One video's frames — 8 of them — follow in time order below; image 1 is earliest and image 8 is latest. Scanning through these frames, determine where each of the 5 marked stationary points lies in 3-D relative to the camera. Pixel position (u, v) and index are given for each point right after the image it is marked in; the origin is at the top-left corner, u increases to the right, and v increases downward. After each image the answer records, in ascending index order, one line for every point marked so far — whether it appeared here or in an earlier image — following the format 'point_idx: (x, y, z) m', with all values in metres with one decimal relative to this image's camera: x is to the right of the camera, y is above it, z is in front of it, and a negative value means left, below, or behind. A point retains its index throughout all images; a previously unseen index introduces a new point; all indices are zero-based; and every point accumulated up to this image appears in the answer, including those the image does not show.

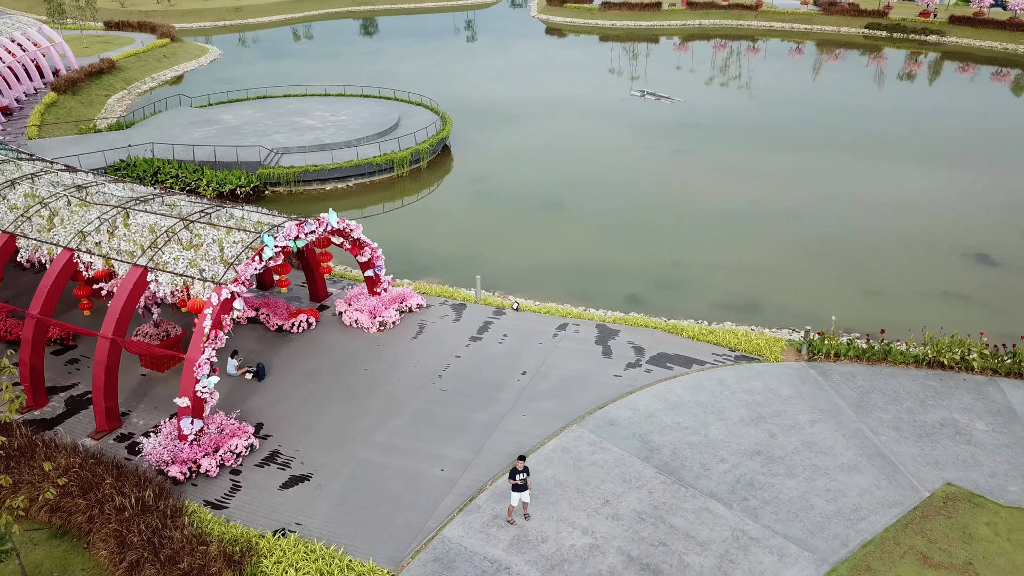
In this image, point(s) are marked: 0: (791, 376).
0: (+4.7, -1.4, +13.7) m
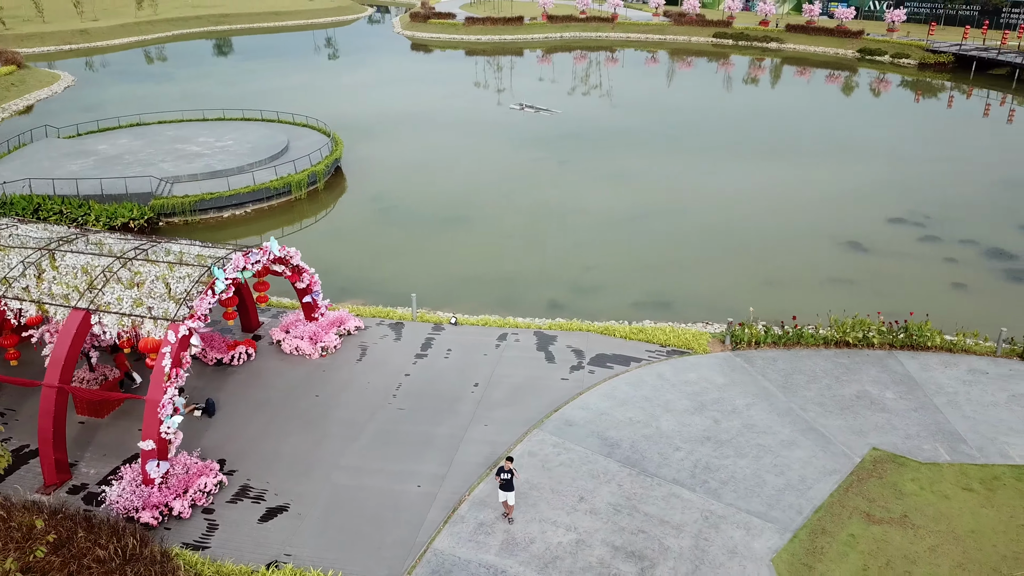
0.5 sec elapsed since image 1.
0: (+3.8, -1.4, +14.8) m
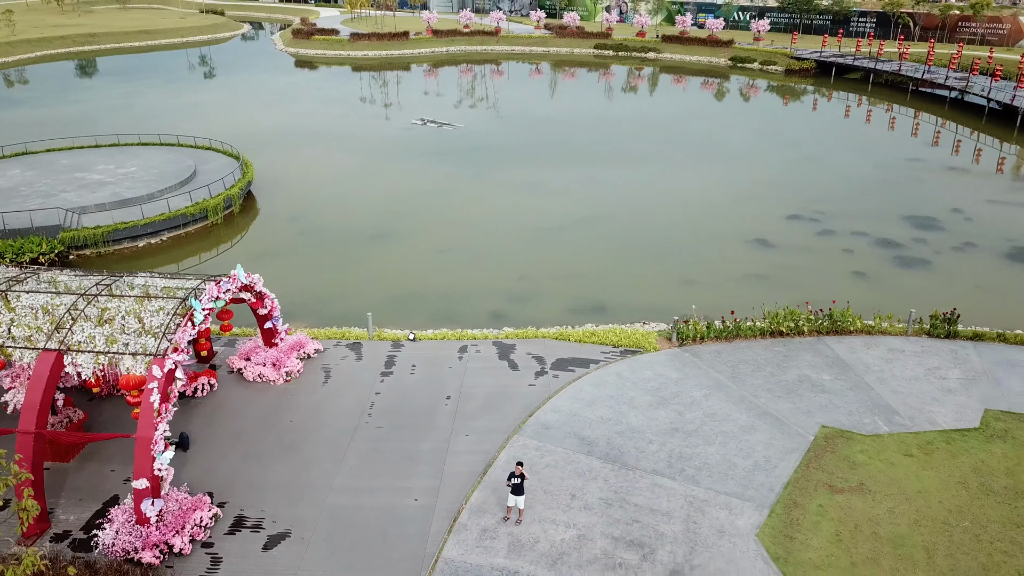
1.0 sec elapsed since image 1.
0: (+3.1, -1.4, +15.8) m
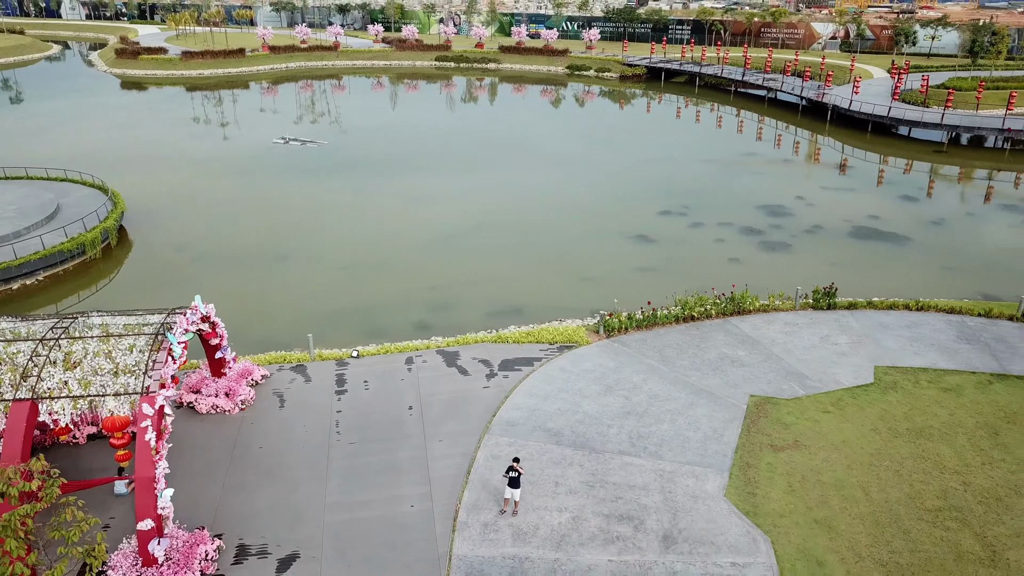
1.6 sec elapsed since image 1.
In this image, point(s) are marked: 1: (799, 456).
0: (+2.0, -1.3, +17.1) m
1: (+4.8, -2.8, +13.7) m
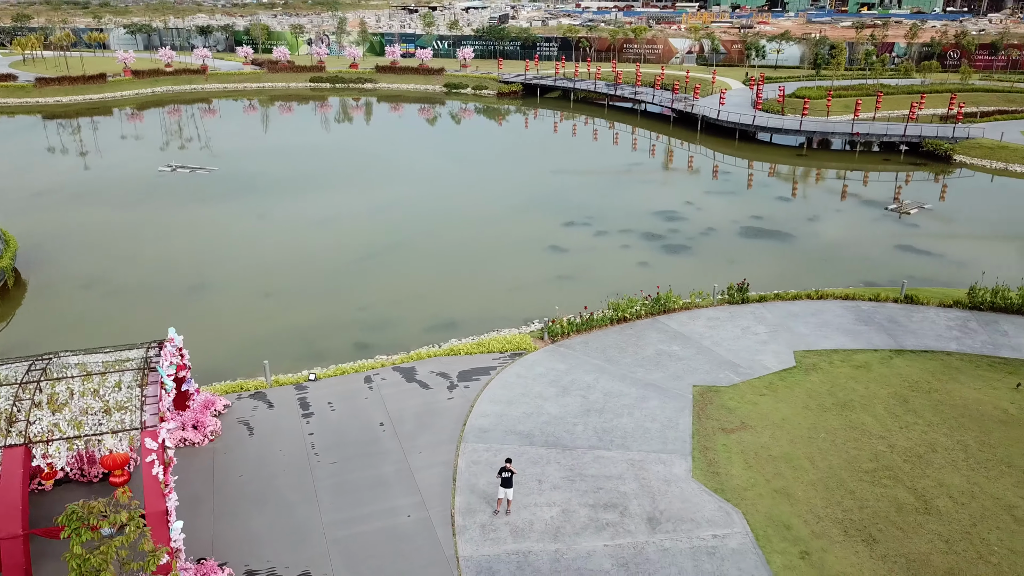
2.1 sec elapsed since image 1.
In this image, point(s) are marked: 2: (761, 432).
0: (+0.9, -1.5, +18.0) m
1: (+4.4, -2.7, +15.2) m
2: (+4.6, -2.7, +15.3) m
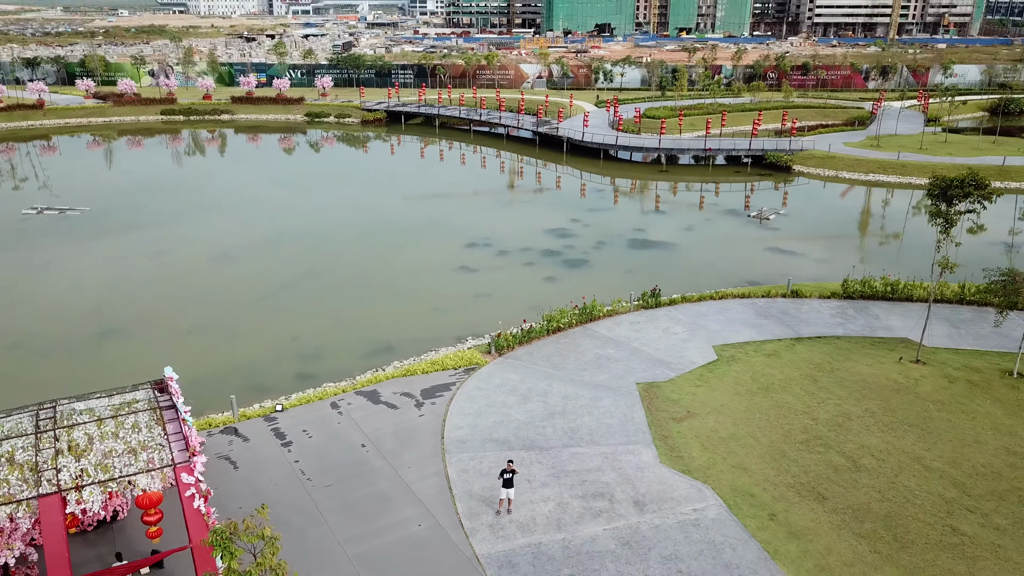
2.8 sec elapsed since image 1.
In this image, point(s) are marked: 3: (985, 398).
0: (-0.2, -1.9, +19.2) m
1: (+3.8, -2.8, +17.0) m
2: (+4.1, -2.7, +17.2) m
3: (+10.3, -2.4, +17.9) m
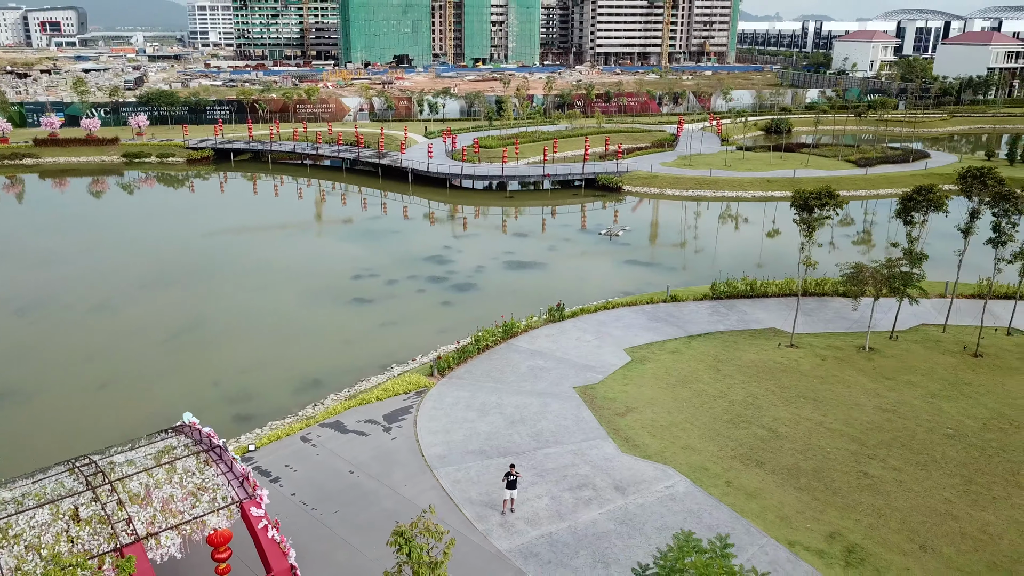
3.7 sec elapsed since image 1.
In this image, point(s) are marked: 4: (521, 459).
0: (-1.5, -2.5, +20.5) m
1: (+2.9, -3.0, +19.3) m
2: (+3.1, -2.9, +19.6) m
3: (+8.9, -2.2, +21.7) m
4: (+0.2, -3.6, +17.1) m
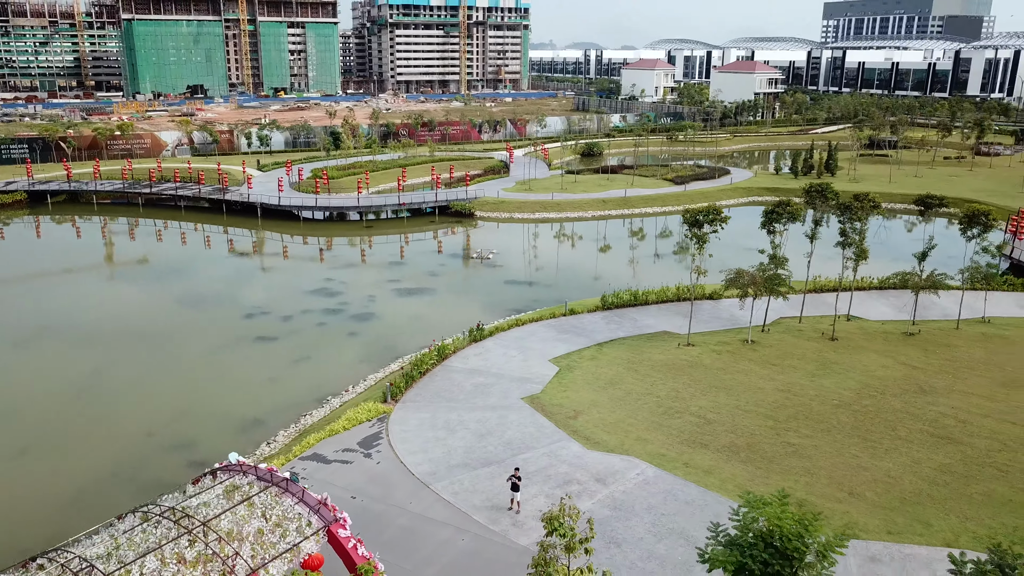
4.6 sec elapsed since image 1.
0: (-2.7, -3.2, +21.6) m
1: (+1.9, -3.4, +21.5) m
2: (+2.0, -3.3, +21.8) m
3: (+7.1, -2.2, +25.3) m
4: (-0.2, -4.1, +18.7) m
